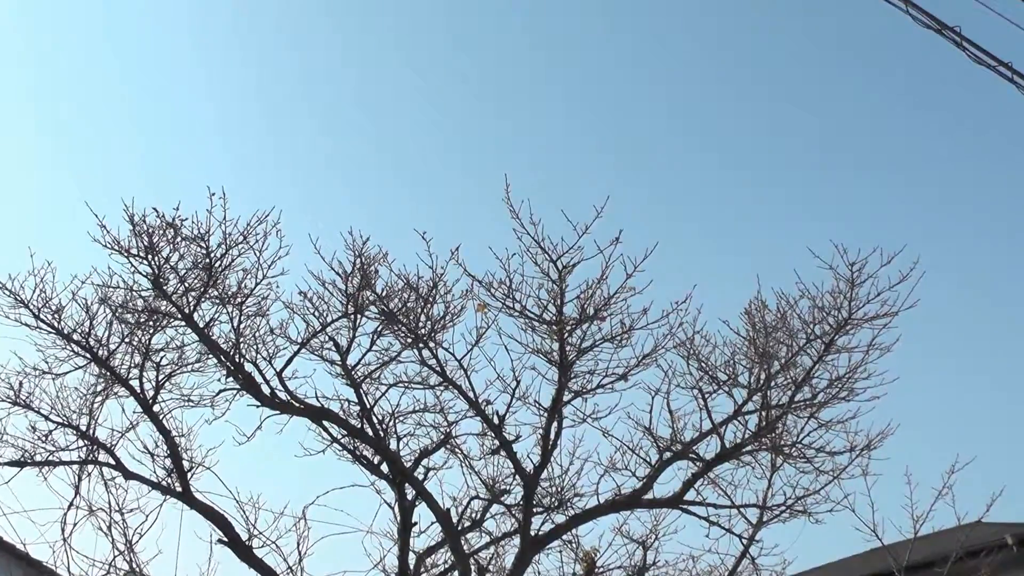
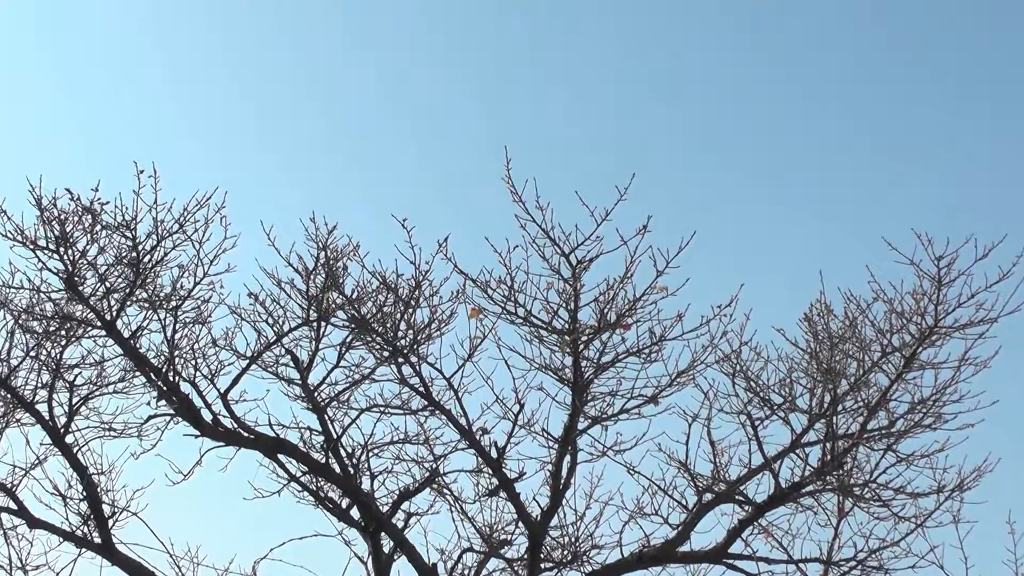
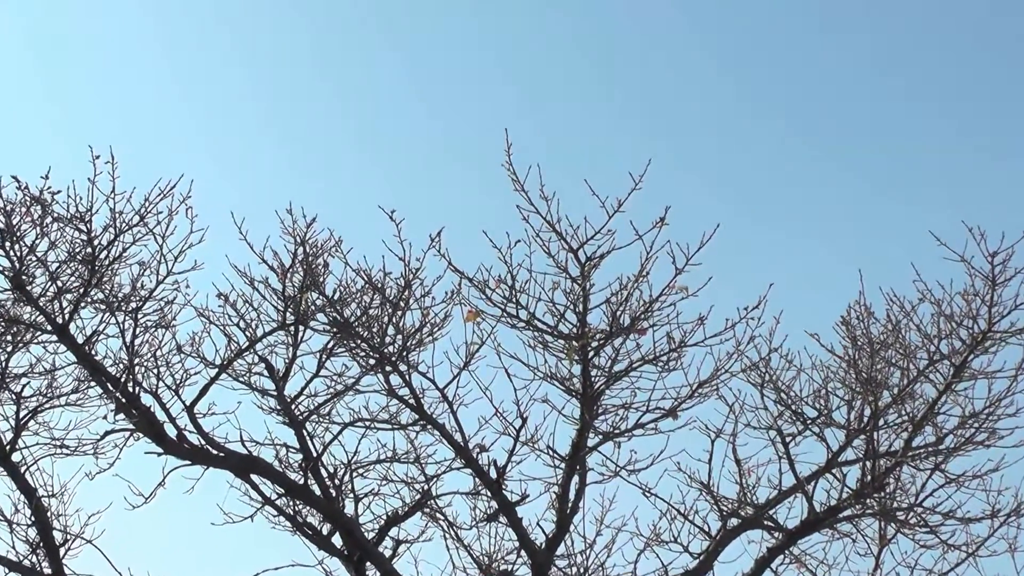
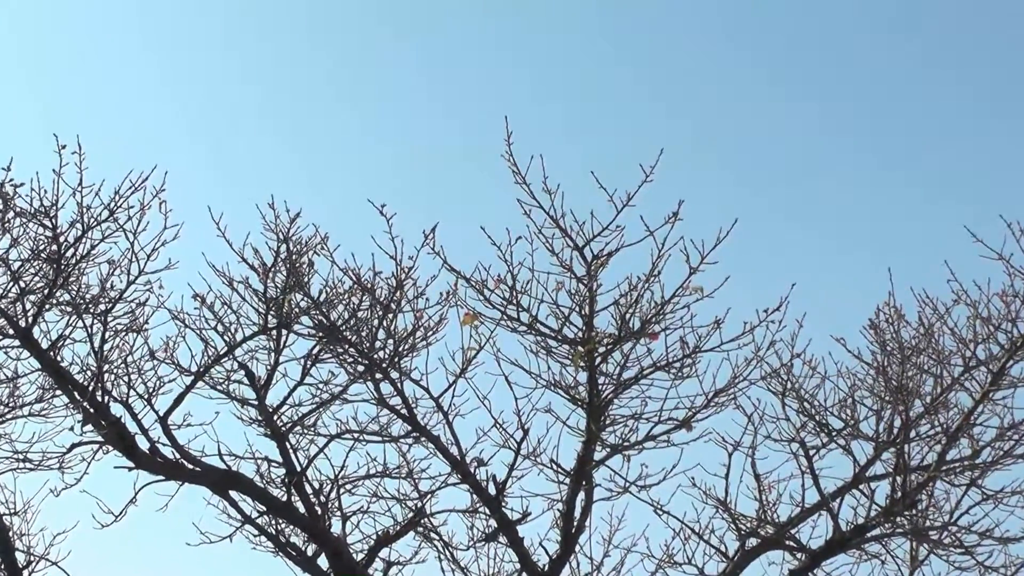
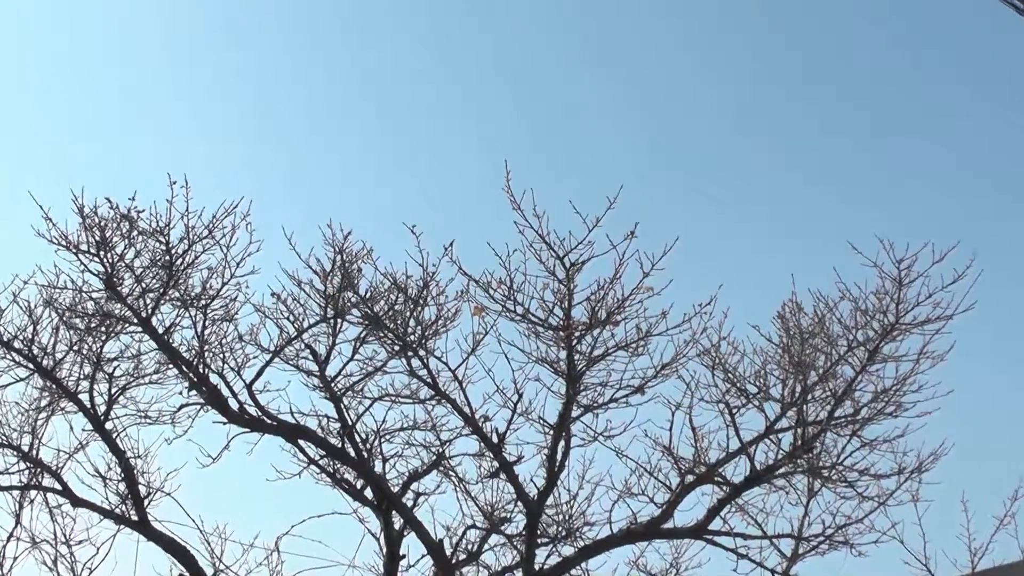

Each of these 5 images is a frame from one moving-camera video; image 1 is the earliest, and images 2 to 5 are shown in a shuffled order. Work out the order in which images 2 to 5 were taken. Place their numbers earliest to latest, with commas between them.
5, 2, 3, 4
